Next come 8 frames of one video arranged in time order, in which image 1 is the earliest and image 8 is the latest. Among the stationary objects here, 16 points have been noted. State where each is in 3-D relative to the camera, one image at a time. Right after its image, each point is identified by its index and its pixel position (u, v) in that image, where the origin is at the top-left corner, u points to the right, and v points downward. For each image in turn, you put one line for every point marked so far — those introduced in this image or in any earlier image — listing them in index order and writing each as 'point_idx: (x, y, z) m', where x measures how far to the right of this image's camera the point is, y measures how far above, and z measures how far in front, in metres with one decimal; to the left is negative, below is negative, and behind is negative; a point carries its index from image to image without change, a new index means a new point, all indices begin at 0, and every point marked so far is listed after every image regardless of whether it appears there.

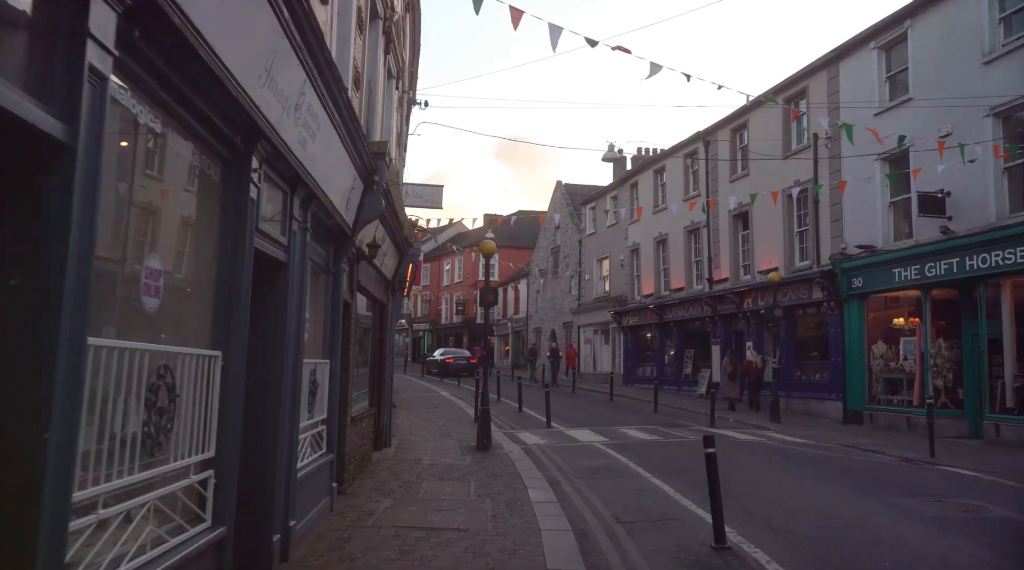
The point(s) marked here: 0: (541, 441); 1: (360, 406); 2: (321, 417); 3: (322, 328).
0: (+0.5, -3.0, +14.6) m
1: (-2.1, -1.7, +10.7) m
2: (-1.9, -1.3, +7.6) m
3: (-1.9, -0.4, +7.7) m
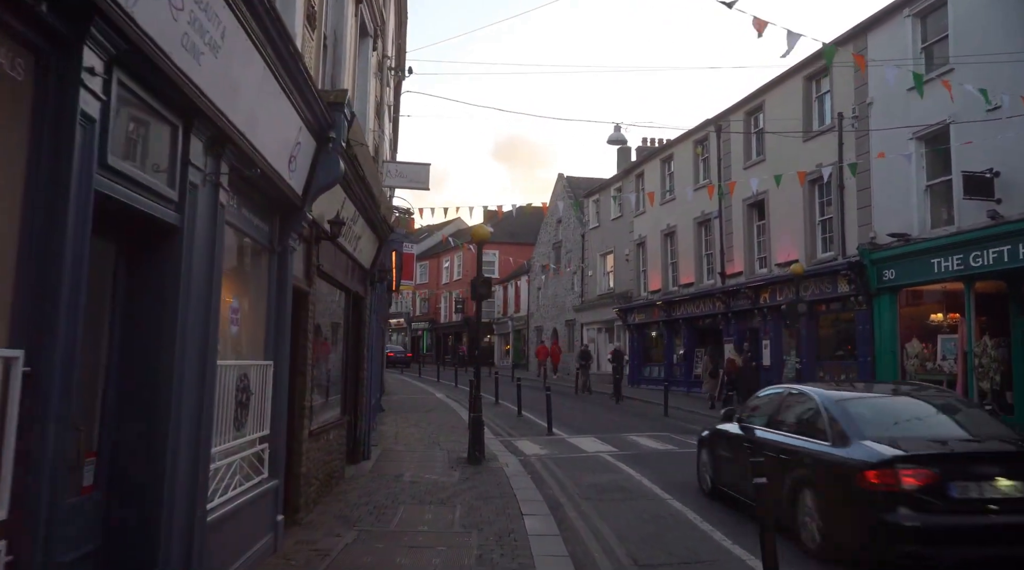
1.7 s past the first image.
0: (+0.5, -2.8, +13.0) m
1: (-2.2, -1.6, +9.1) m
2: (-1.9, -1.1, +6.0) m
3: (-2.0, -0.3, +6.1) m
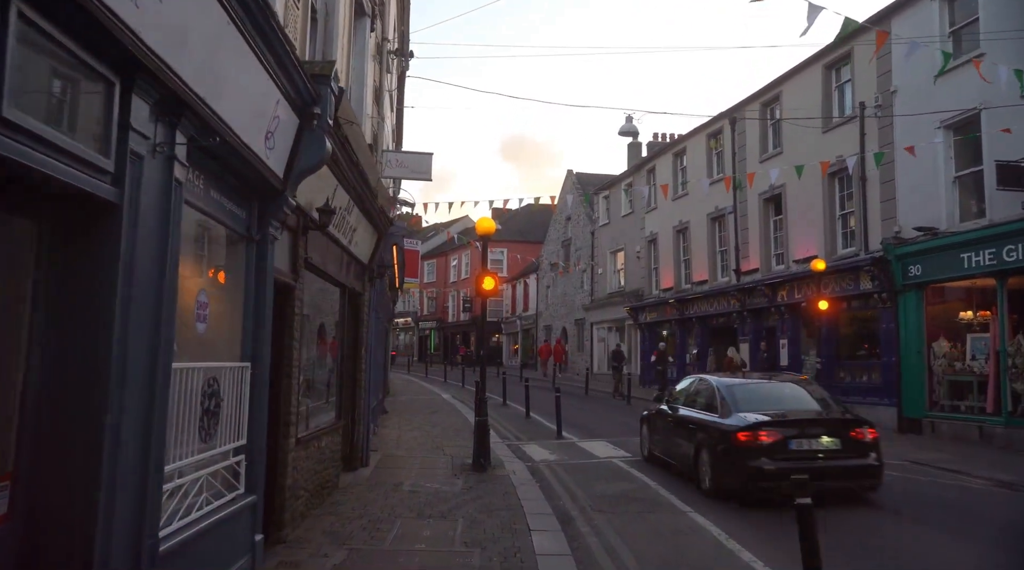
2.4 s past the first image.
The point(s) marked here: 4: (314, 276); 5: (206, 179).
0: (+0.6, -2.8, +12.3) m
1: (-2.1, -1.5, +8.4) m
2: (-1.9, -1.1, +5.3) m
3: (-2.0, -0.2, +5.5) m
4: (-2.0, +0.1, +7.6) m
5: (-1.9, +0.7, +4.6) m
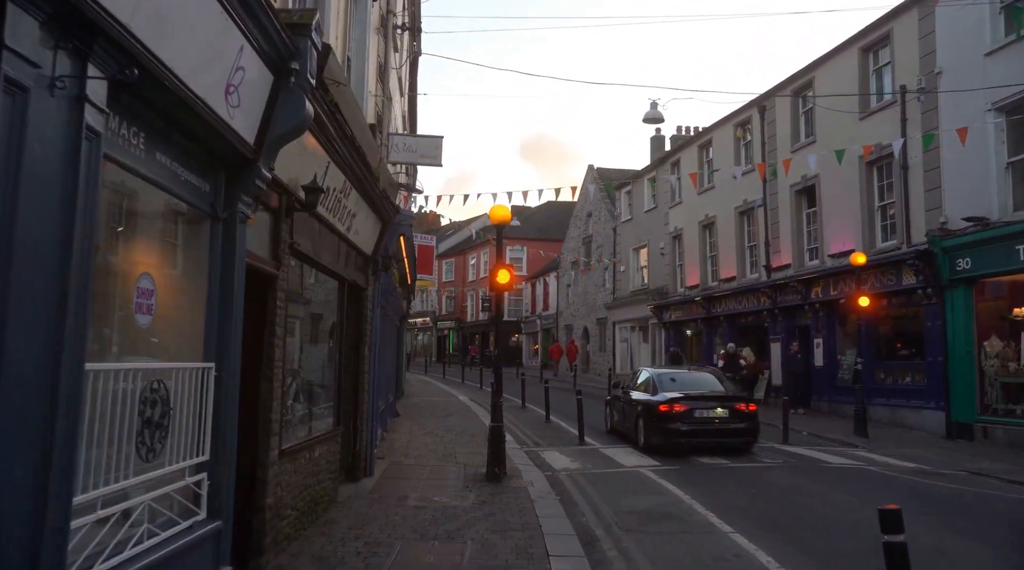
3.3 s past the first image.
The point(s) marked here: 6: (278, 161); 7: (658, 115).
0: (+0.9, -2.7, +11.4) m
1: (-2.0, -1.4, +7.6) m
2: (-1.8, -1.0, +4.5) m
3: (-1.9, -0.1, +4.6) m
4: (-1.9, +0.2, +6.8) m
5: (-1.8, +0.7, +3.8) m
6: (-1.7, +0.9, +5.4) m
7: (+3.2, +3.7, +16.7) m
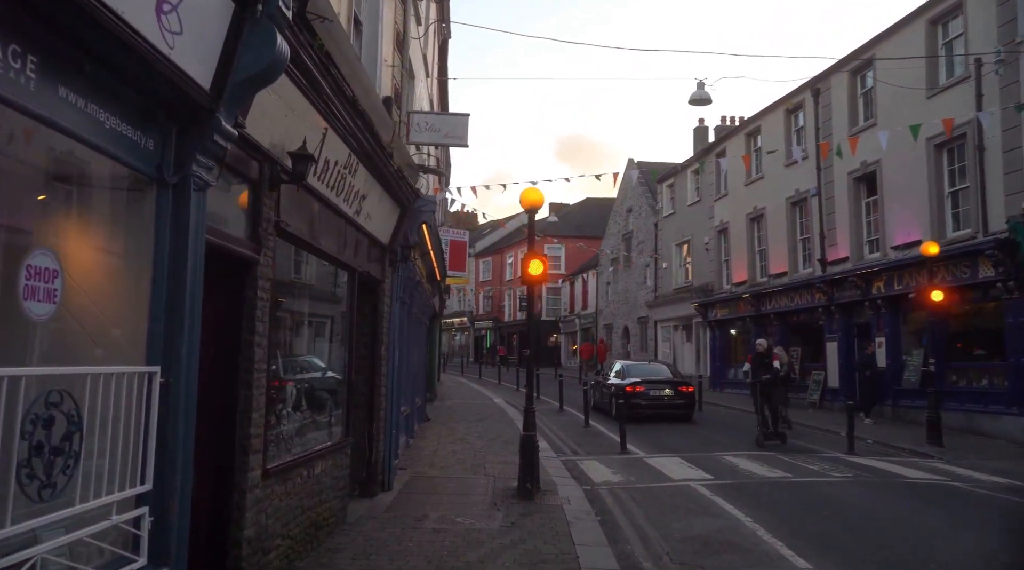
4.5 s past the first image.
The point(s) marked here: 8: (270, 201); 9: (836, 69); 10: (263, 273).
0: (+1.4, -2.6, +10.3) m
1: (-1.7, -1.4, +6.6) m
2: (-1.7, -0.9, +3.5) m
3: (-1.8, 0.0, +3.6) m
4: (-1.7, +0.3, +5.8) m
5: (-1.7, +0.8, +2.8) m
6: (-1.5, +1.0, +4.4) m
7: (+3.9, +3.9, +15.5) m
8: (-1.6, +0.6, +5.1) m
9: (+8.2, +5.5, +19.3) m
10: (-1.6, +0.1, +4.9) m
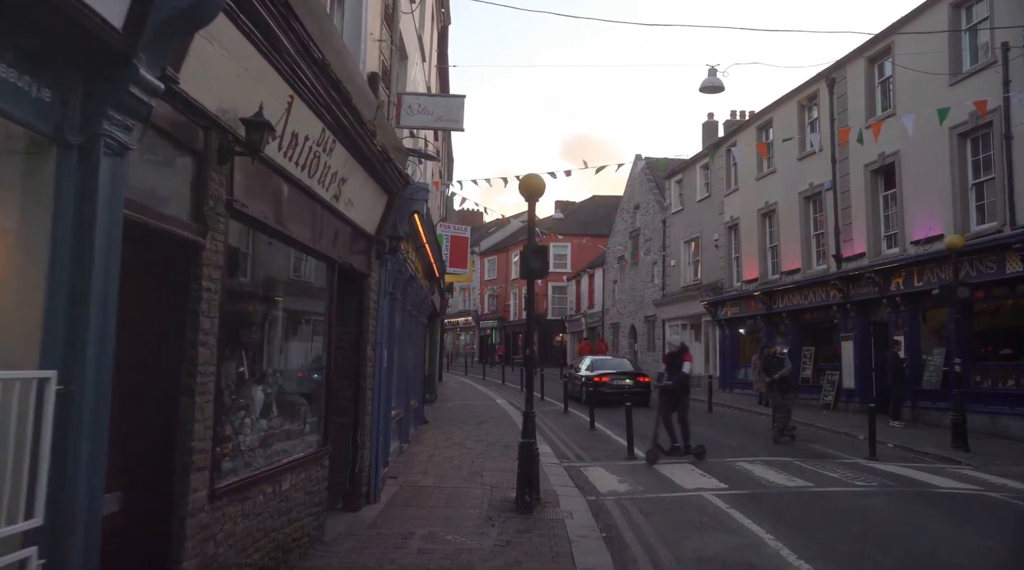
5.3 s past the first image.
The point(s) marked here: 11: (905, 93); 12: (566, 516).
0: (+1.3, -2.5, +9.6) m
1: (-1.7, -1.3, +5.9) m
2: (-1.8, -0.9, +2.8) m
3: (-1.8, 0.0, +2.9) m
4: (-1.7, +0.3, +5.1) m
5: (-1.8, +0.9, +2.1) m
6: (-1.6, +1.0, +3.7) m
7: (+4.0, +3.9, +14.7) m
8: (-1.6, +0.6, +4.4) m
9: (+8.3, +5.5, +18.5) m
10: (-1.7, +0.1, +4.2) m
11: (+8.6, +4.2, +16.7) m
12: (+0.5, -2.3, +7.7) m
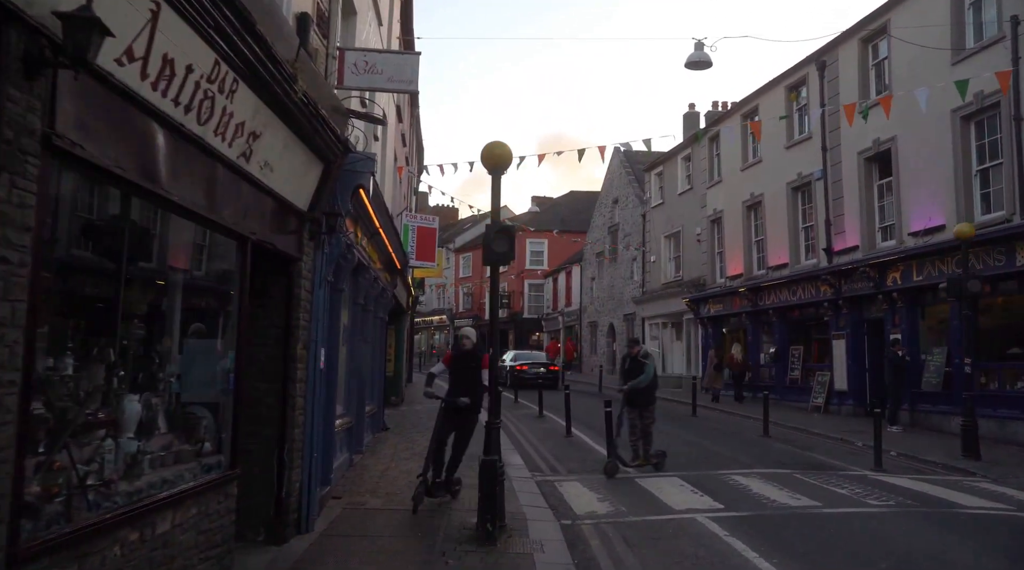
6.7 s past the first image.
0: (+0.9, -2.4, +8.3) m
1: (-2.0, -1.2, +4.5) m
2: (-2.0, -0.7, +1.4) m
3: (-2.0, +0.1, +1.6) m
4: (-2.0, +0.5, +3.7) m
5: (-2.0, +1.0, +0.7) m
6: (-1.8, +1.1, +2.4) m
7: (+3.4, +4.0, +13.5) m
8: (-1.9, +0.7, +3.0) m
9: (+7.6, +5.7, +17.4) m
10: (-1.9, +0.3, +2.9) m
11: (+8.0, +4.3, +15.6) m
12: (+0.2, -2.2, +6.4) m
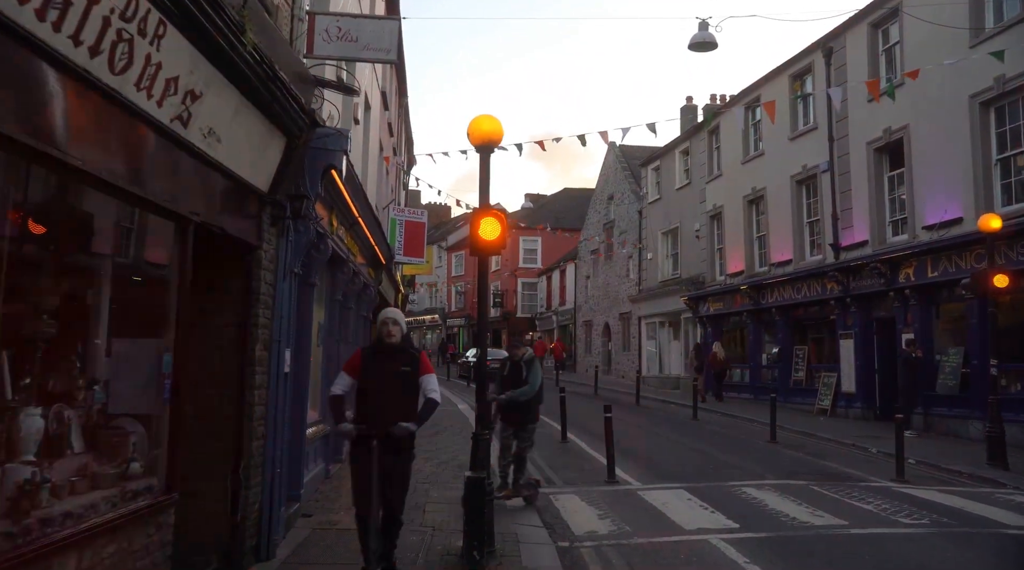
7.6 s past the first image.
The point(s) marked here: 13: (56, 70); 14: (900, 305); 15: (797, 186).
0: (+0.9, -2.3, +7.5) m
1: (-2.1, -1.1, +3.7) m
2: (-2.0, -0.7, +0.6) m
3: (-2.1, +0.2, +0.7) m
4: (-2.0, +0.5, +2.9) m
5: (-2.0, +1.1, -0.1) m
6: (-1.8, +1.2, +1.5) m
7: (+3.3, +4.1, +12.7) m
8: (-1.9, +0.8, +2.1) m
9: (+7.5, +5.7, +16.6) m
10: (-2.0, +0.3, +2.0) m
11: (+7.9, +4.4, +14.8) m
12: (+0.1, -2.2, +5.6) m
13: (-1.9, +0.9, +3.3) m
14: (+7.8, -0.4, +15.2) m
15: (+7.1, +2.5, +18.9) m
